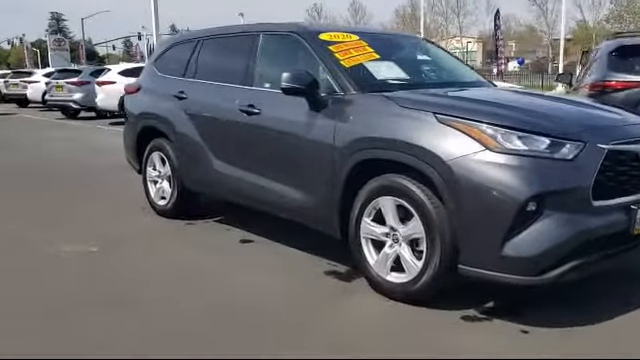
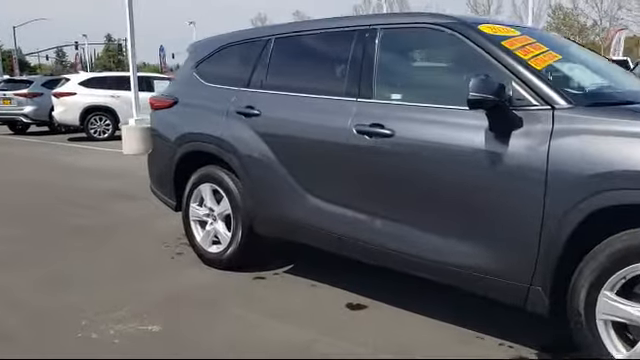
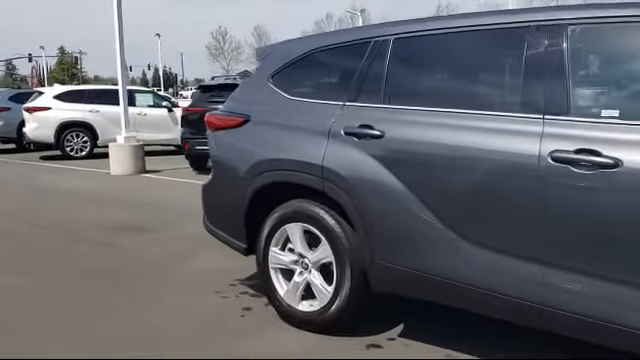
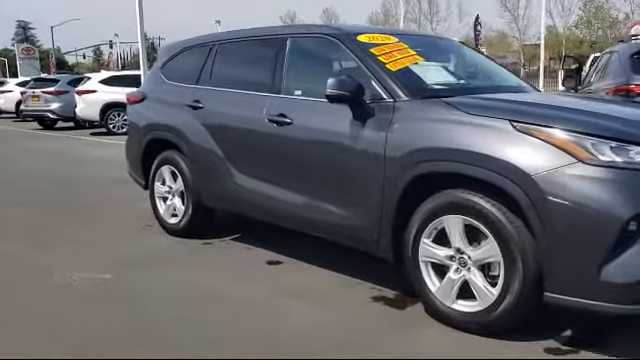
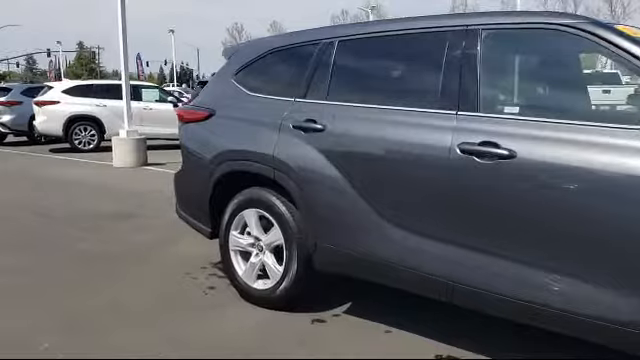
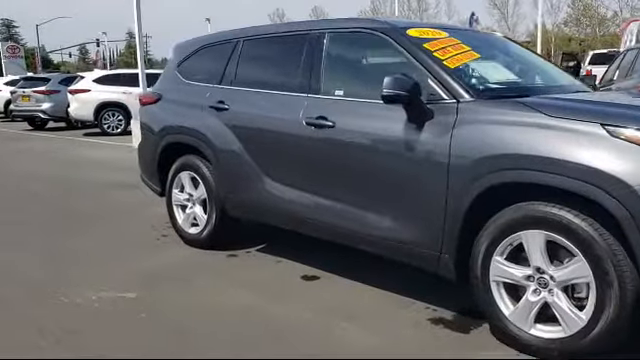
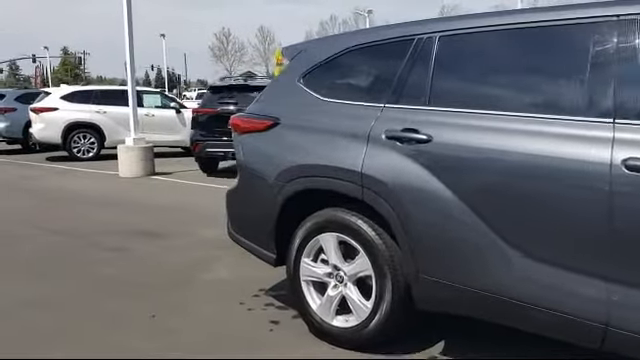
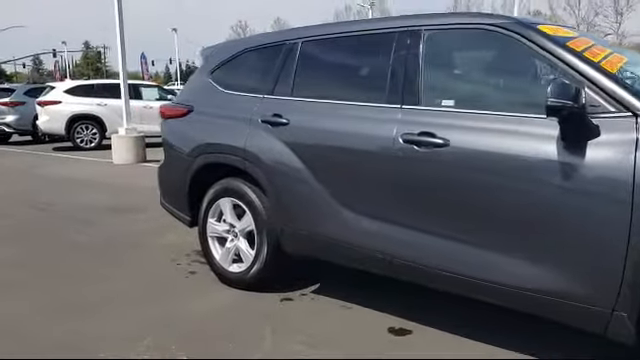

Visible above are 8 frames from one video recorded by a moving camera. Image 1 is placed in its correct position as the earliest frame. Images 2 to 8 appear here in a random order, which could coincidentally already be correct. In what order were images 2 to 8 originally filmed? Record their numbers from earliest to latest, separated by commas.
4, 6, 2, 8, 5, 3, 7
